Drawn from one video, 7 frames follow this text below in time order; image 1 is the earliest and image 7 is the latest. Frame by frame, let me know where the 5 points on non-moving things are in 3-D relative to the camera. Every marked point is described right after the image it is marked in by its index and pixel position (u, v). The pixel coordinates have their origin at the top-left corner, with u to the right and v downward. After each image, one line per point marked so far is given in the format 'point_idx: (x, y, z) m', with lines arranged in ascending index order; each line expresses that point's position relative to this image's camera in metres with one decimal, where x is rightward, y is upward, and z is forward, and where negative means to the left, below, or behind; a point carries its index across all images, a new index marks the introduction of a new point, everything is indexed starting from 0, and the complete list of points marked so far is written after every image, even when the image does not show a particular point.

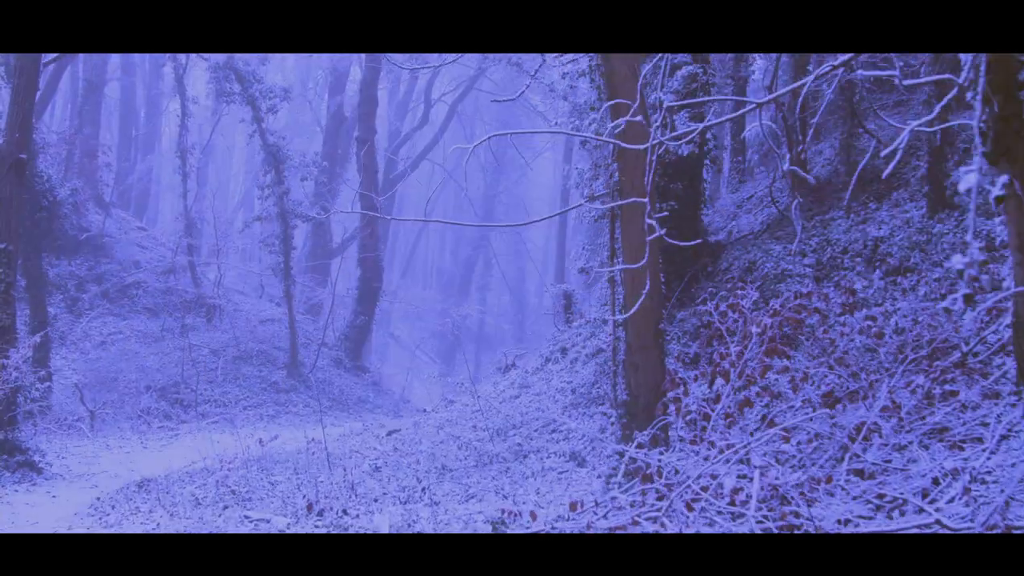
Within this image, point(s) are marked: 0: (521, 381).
0: (+0.1, -1.2, +17.1) m
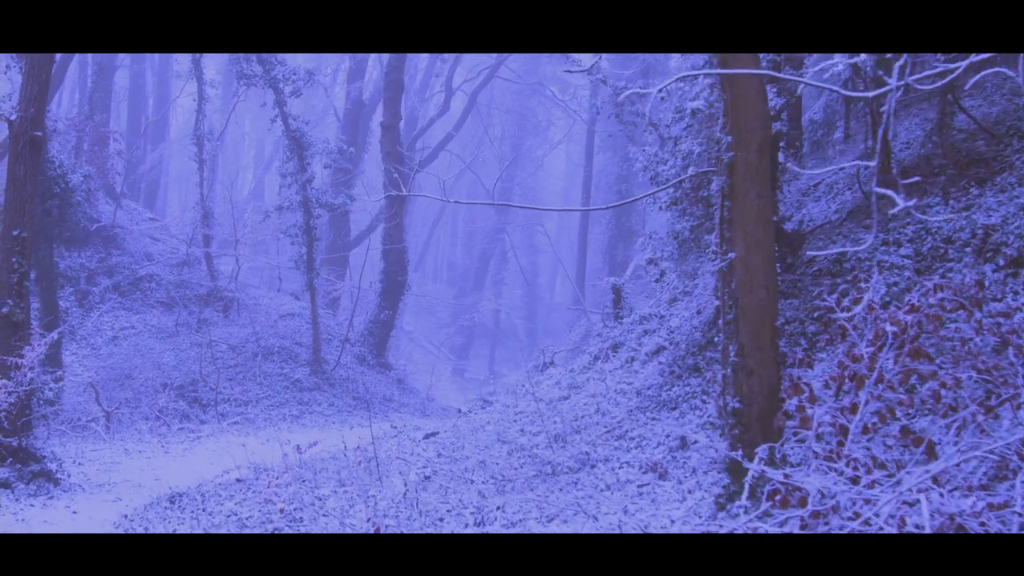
0: (+0.7, -1.1, +16.0) m
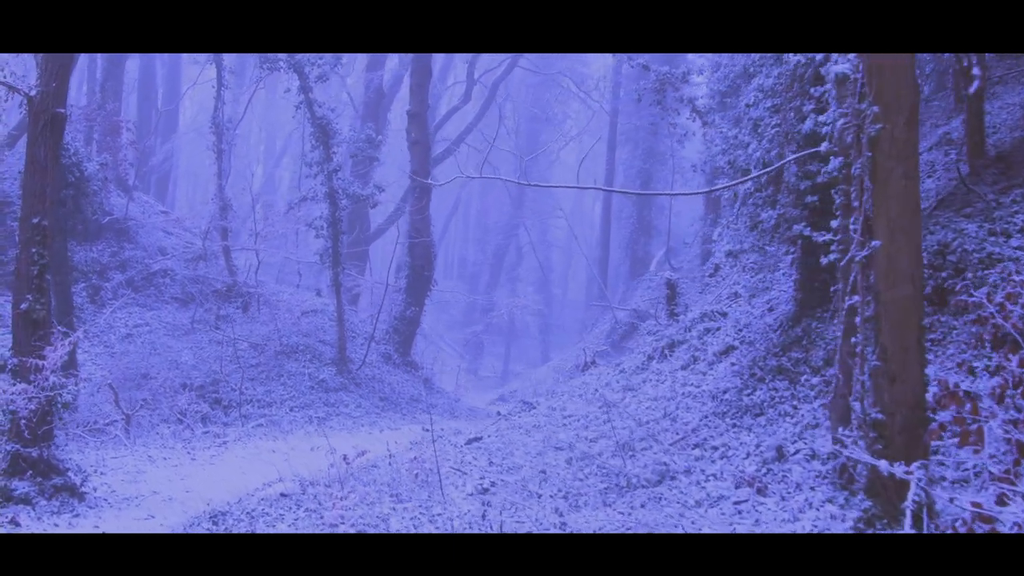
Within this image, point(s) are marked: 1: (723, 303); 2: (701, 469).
0: (+1.2, -1.1, +14.9) m
1: (+2.3, -0.2, +14.2) m
2: (+1.4, -1.3, +9.7) m
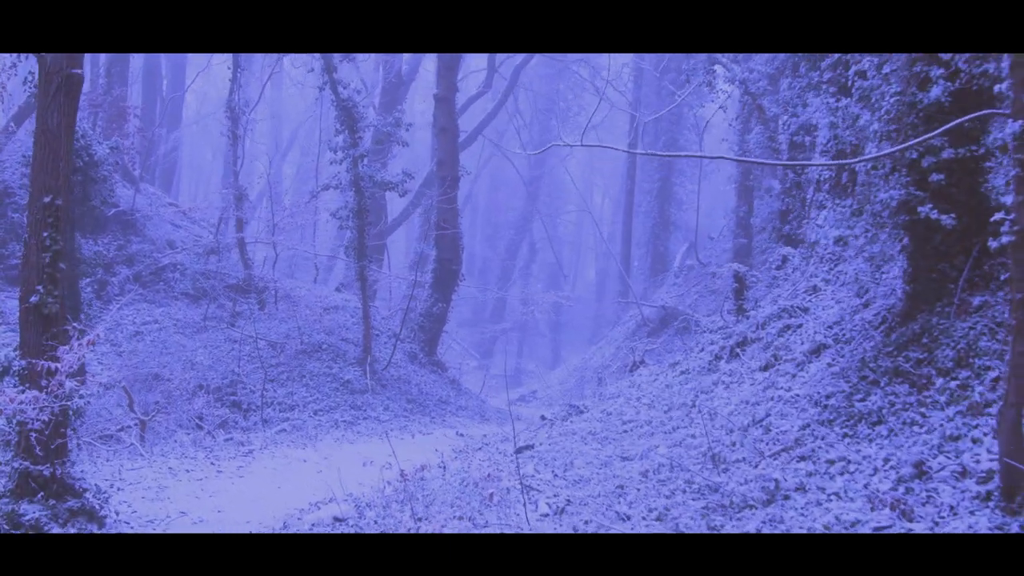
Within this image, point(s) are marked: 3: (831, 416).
0: (+1.8, -1.0, +13.6) m
1: (+2.9, -0.1, +12.9) m
2: (+2.0, -1.3, +8.4) m
3: (+2.3, -0.9, +9.5) m
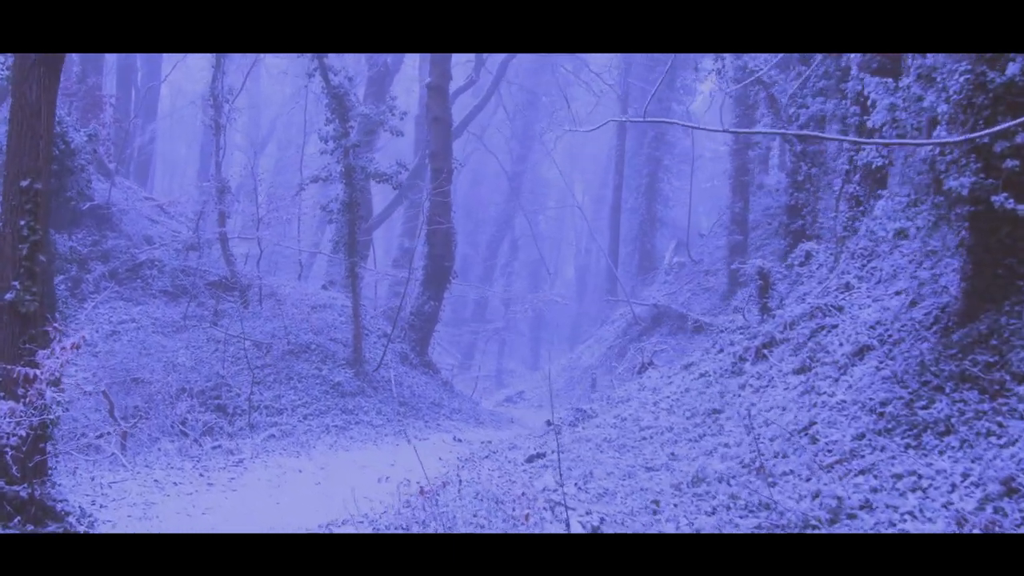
0: (+1.9, -1.0, +12.8) m
1: (+3.0, -0.1, +12.1) m
2: (+2.2, -1.3, +7.6) m
3: (+2.5, -0.9, +8.7) m
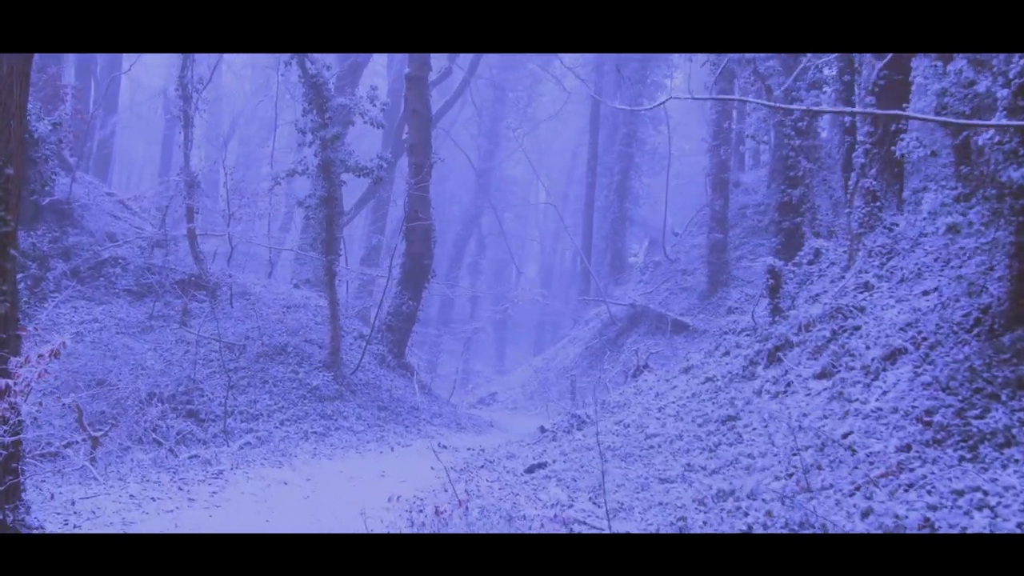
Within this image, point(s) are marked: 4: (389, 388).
0: (+1.8, -0.9, +12.1) m
1: (+3.0, -0.1, +11.4) m
2: (+2.3, -1.3, +6.9) m
3: (+2.6, -0.9, +8.0) m
4: (-1.7, -1.4, +18.6) m
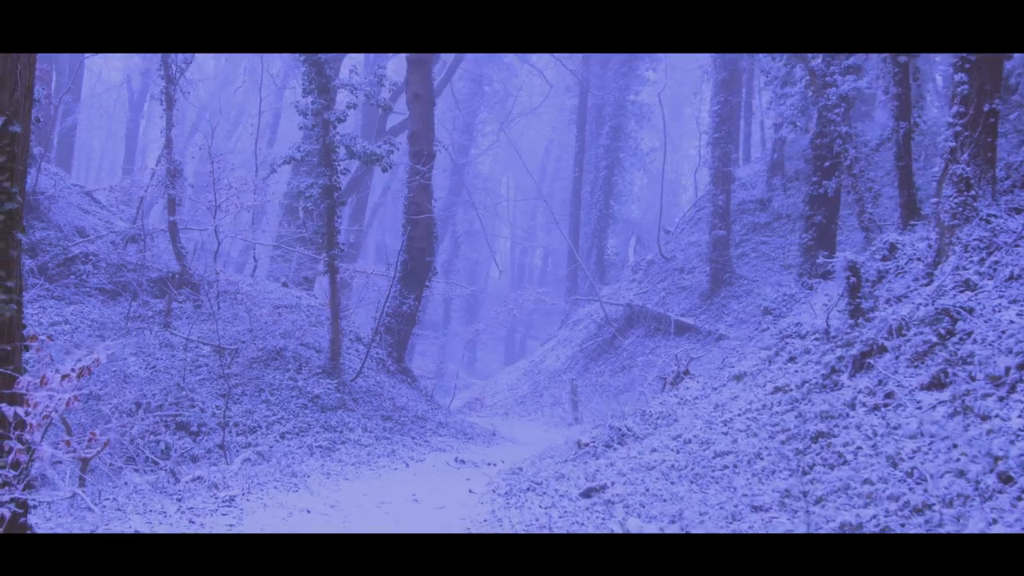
0: (+2.2, -0.9, +10.7) m
1: (+3.4, -0.1, +10.1) m
2: (+2.9, -1.2, +5.6) m
3: (+3.2, -0.9, +6.7) m
4: (-1.6, -1.4, +17.1) m
